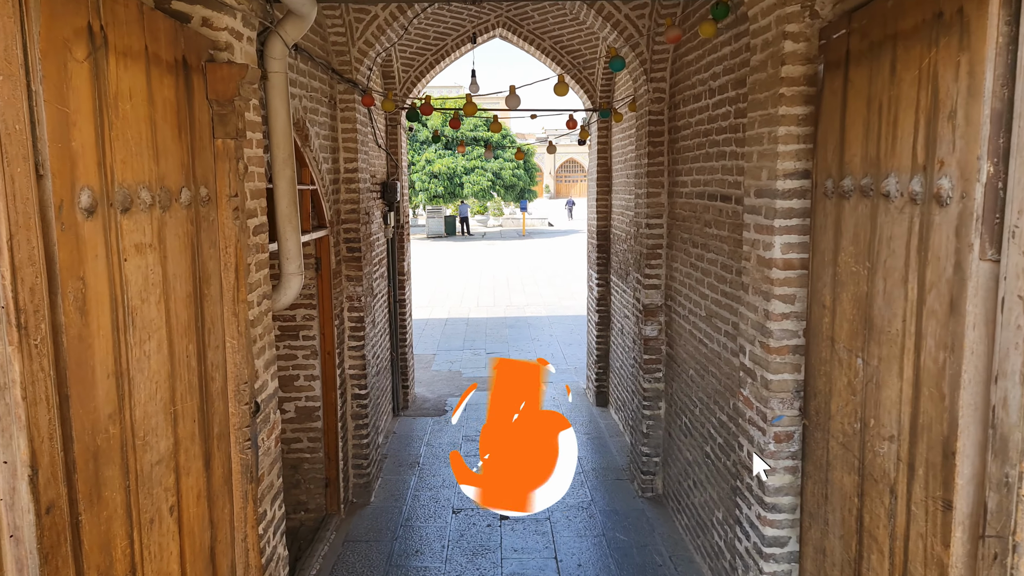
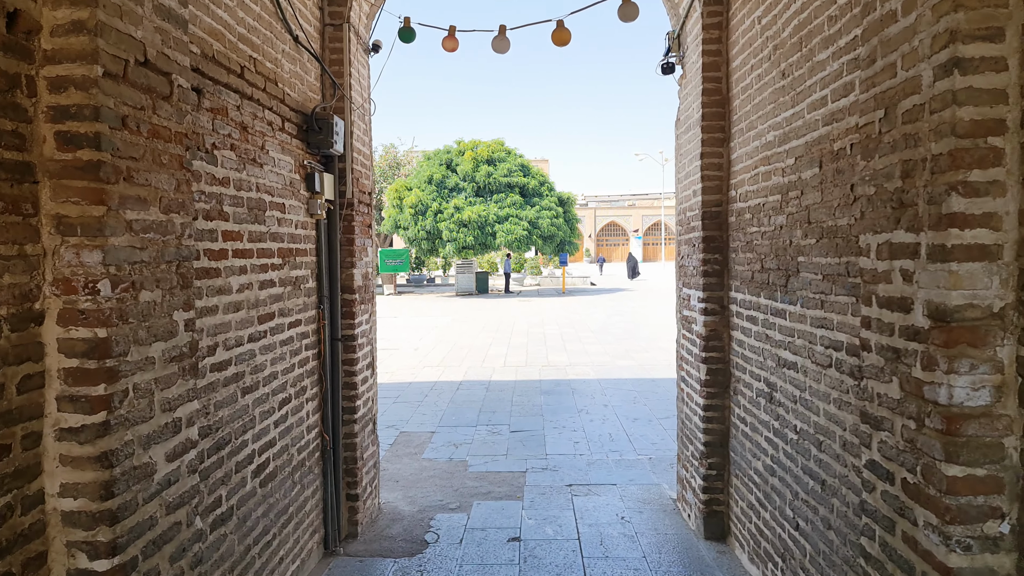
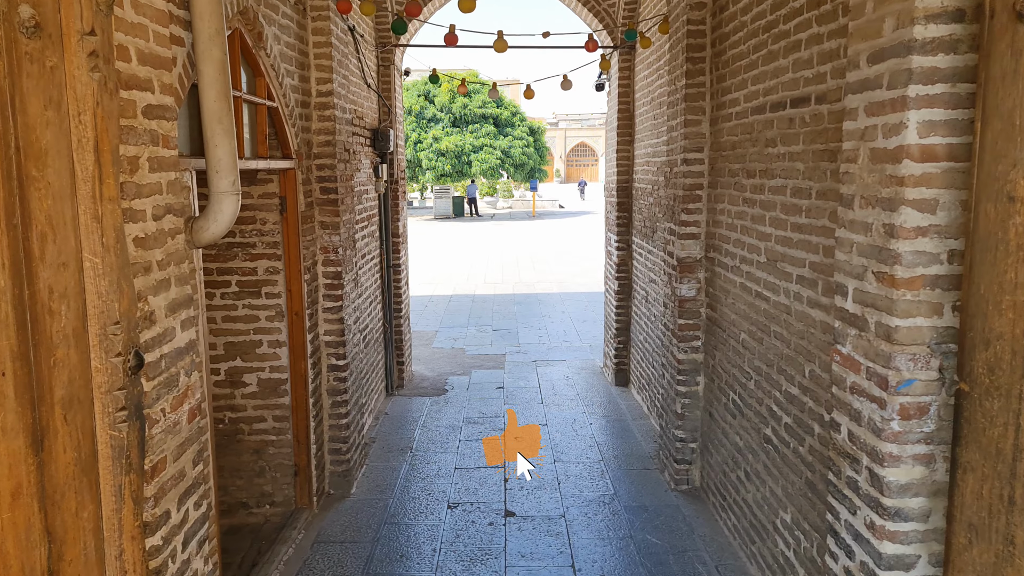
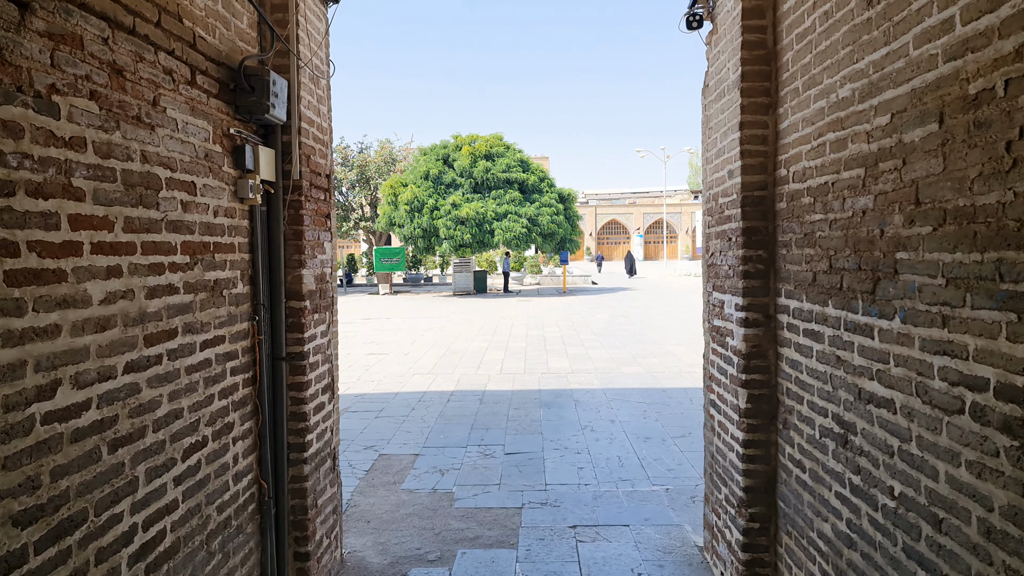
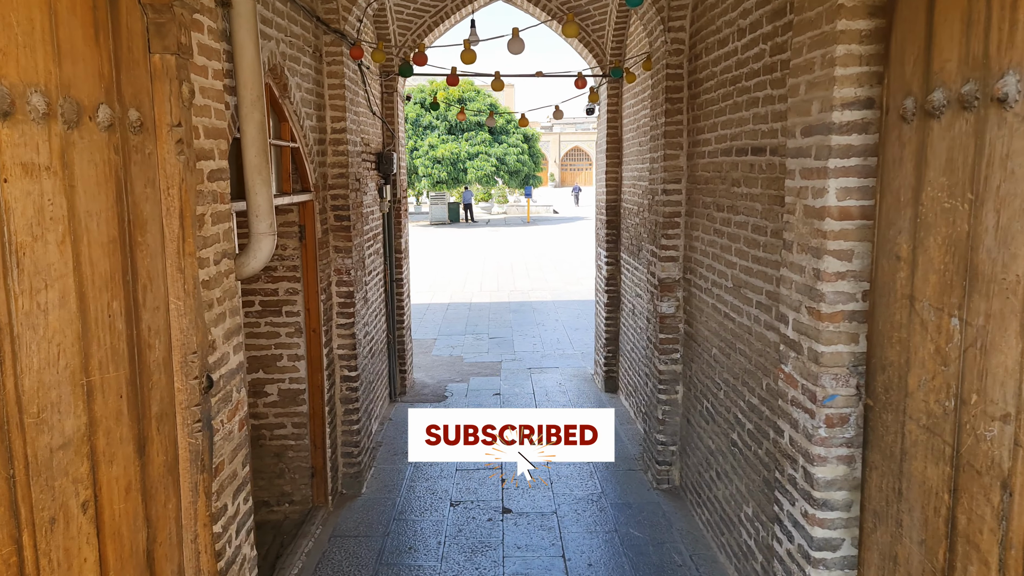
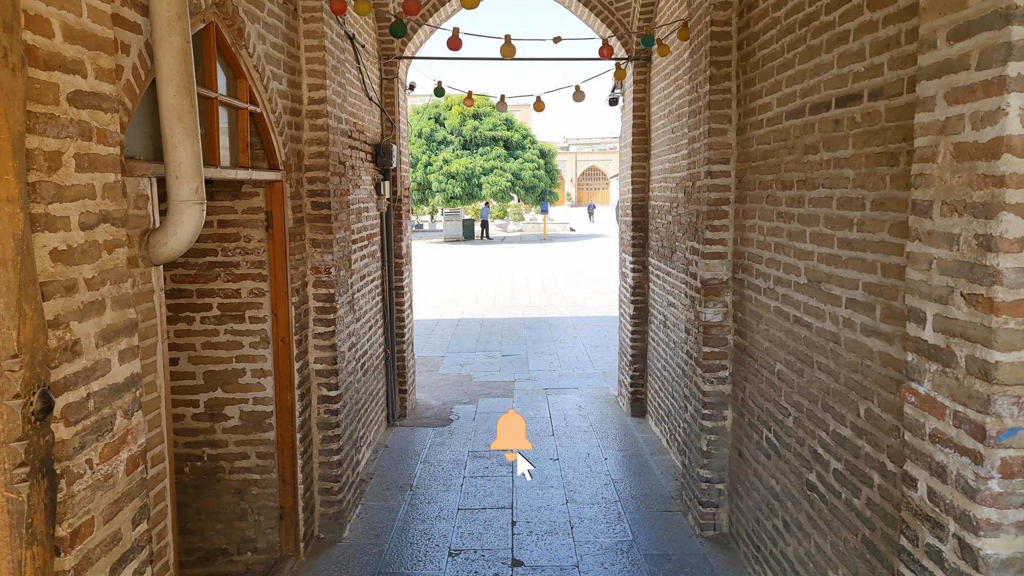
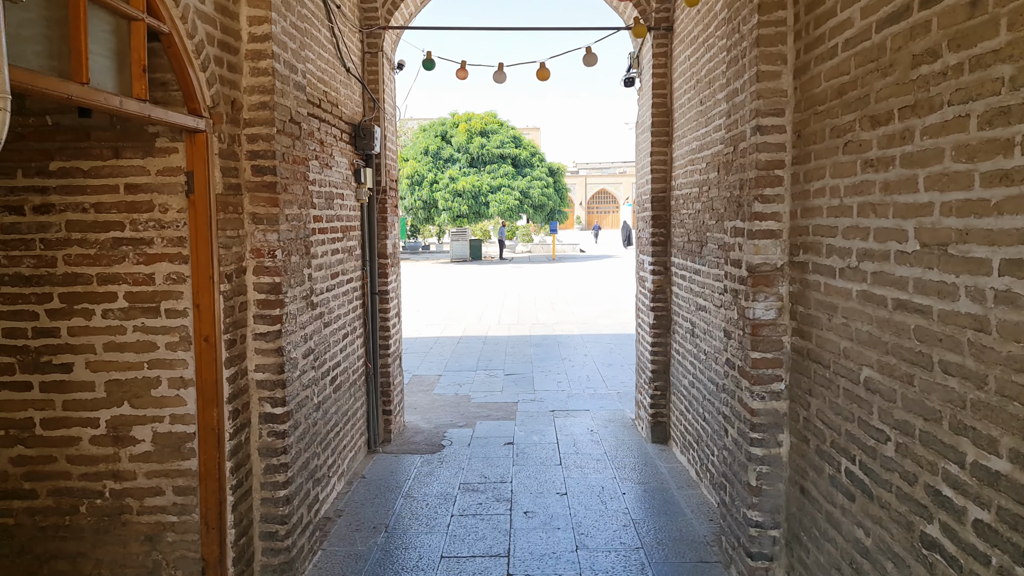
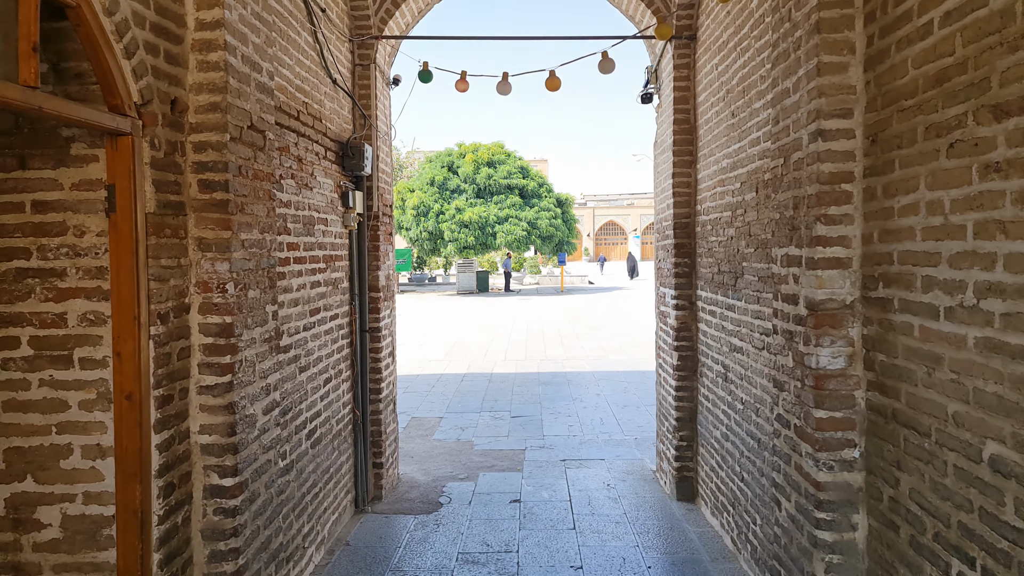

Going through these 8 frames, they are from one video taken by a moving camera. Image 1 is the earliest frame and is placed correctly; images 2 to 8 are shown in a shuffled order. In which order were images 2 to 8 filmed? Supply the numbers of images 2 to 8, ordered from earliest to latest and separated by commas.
5, 3, 6, 7, 8, 2, 4
